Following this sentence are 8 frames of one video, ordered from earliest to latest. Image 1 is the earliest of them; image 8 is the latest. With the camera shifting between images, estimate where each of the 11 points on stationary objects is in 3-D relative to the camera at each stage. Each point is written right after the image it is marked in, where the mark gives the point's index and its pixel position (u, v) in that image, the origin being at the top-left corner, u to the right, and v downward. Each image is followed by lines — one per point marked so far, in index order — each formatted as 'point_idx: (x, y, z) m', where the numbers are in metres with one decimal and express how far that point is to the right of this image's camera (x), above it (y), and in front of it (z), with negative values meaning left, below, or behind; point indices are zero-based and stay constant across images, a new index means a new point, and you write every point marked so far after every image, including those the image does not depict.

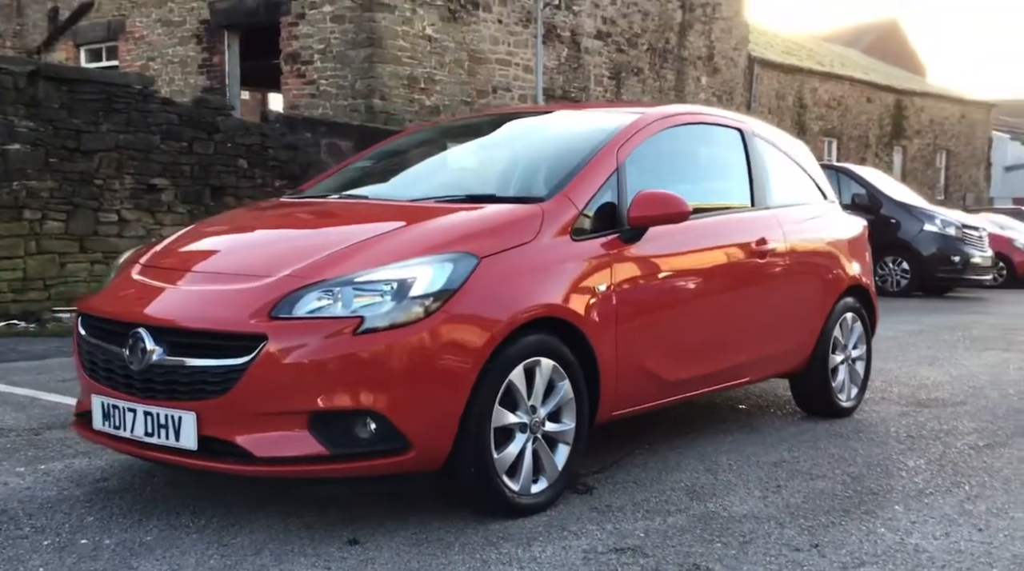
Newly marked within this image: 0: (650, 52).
0: (+2.5, +4.1, +19.0) m
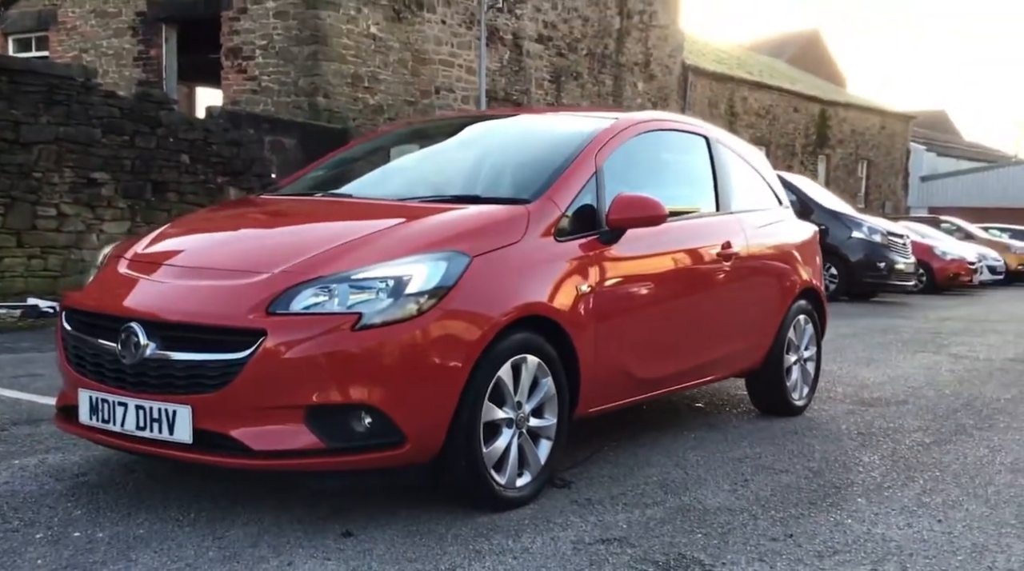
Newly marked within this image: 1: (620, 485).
0: (+1.4, +4.1, +19.2) m
1: (+0.5, -0.8, +4.5) m
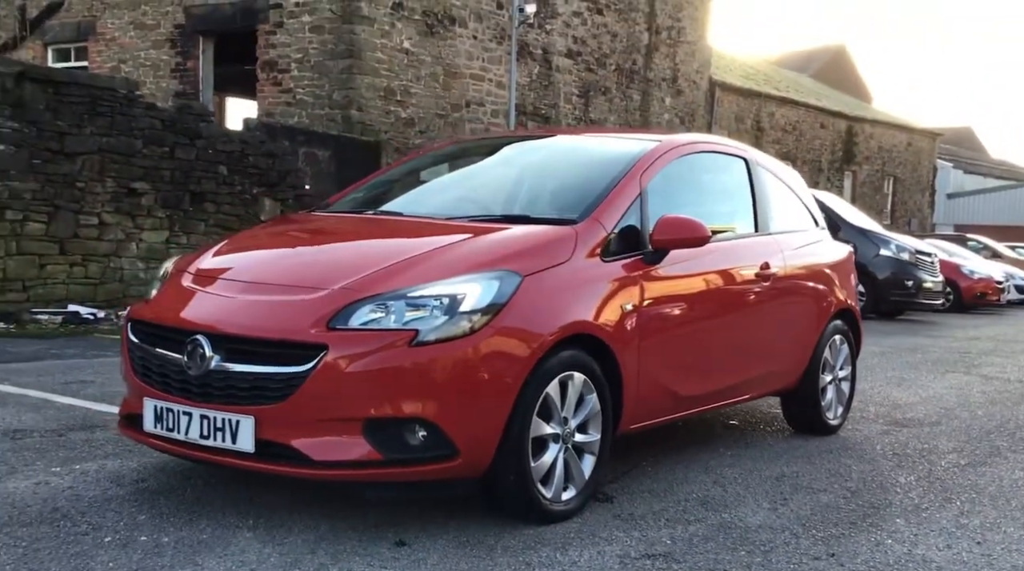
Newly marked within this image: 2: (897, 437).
0: (+1.9, +3.8, +19.3) m
1: (+0.6, -0.9, +4.7) m
2: (+2.3, -0.9, +6.5) m
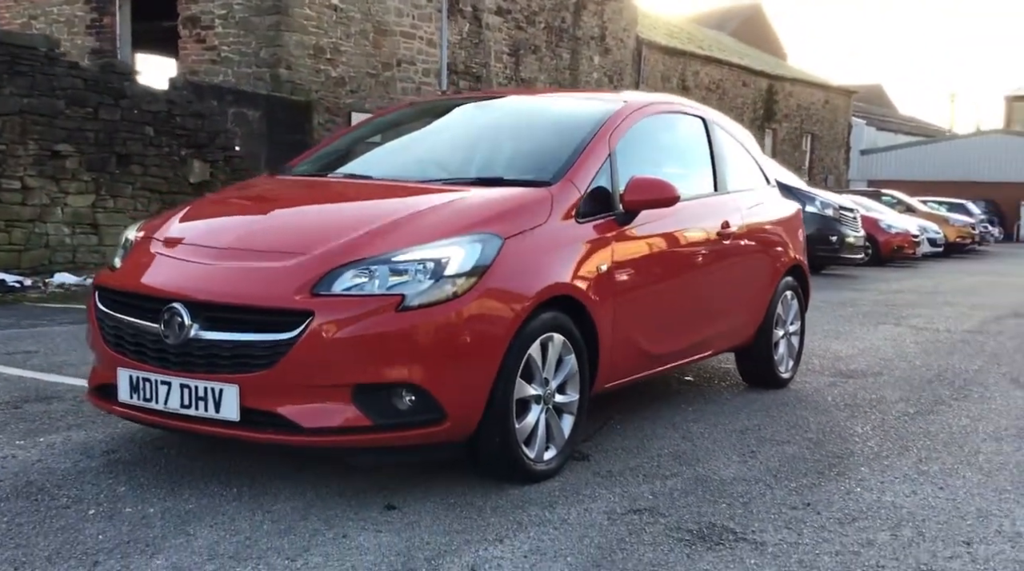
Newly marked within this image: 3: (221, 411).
0: (+0.6, +4.6, +19.3) m
1: (+0.5, -0.8, +4.7) m
2: (+2.1, -0.6, +6.7) m
3: (-1.0, -0.5, +3.9) m
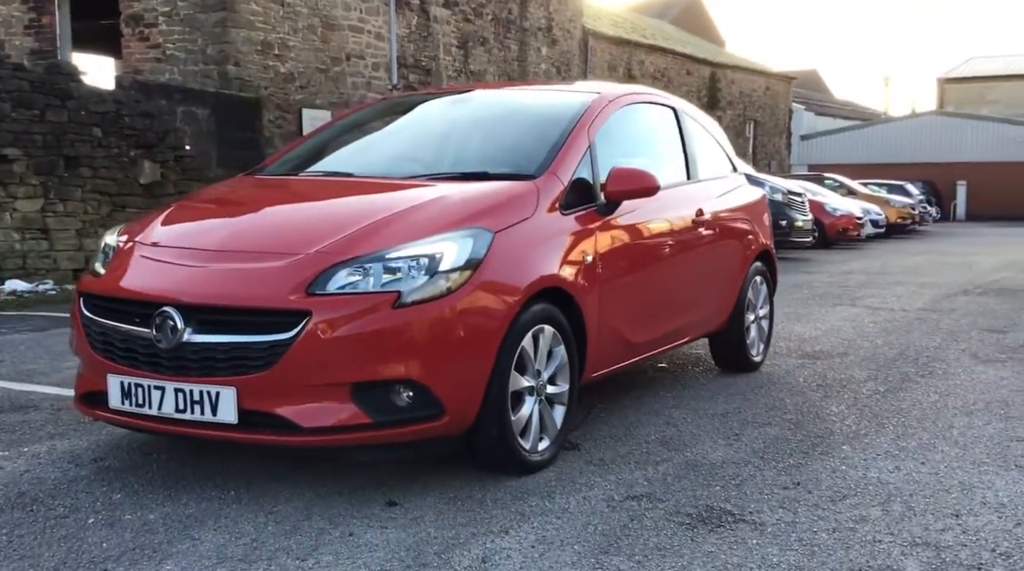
0: (-0.3, +4.7, +19.3) m
1: (+0.5, -0.7, +4.8) m
2: (+1.9, -0.5, +6.8) m
3: (-1.1, -0.5, +3.9) m
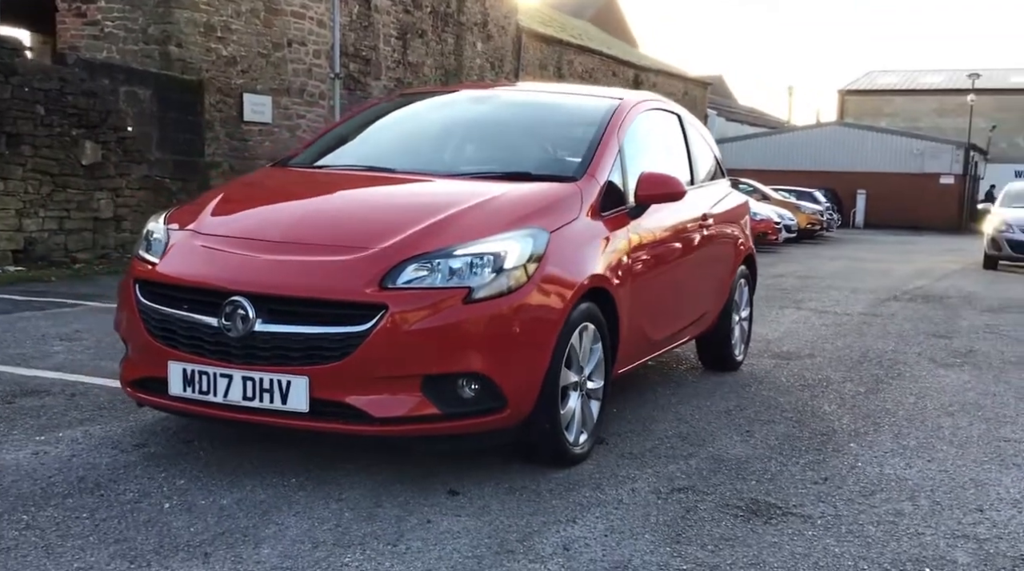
0: (-1.5, +4.8, +19.3) m
1: (+0.6, -0.7, +5.0) m
2: (+1.8, -0.6, +7.1) m
3: (-0.8, -0.4, +3.9) m
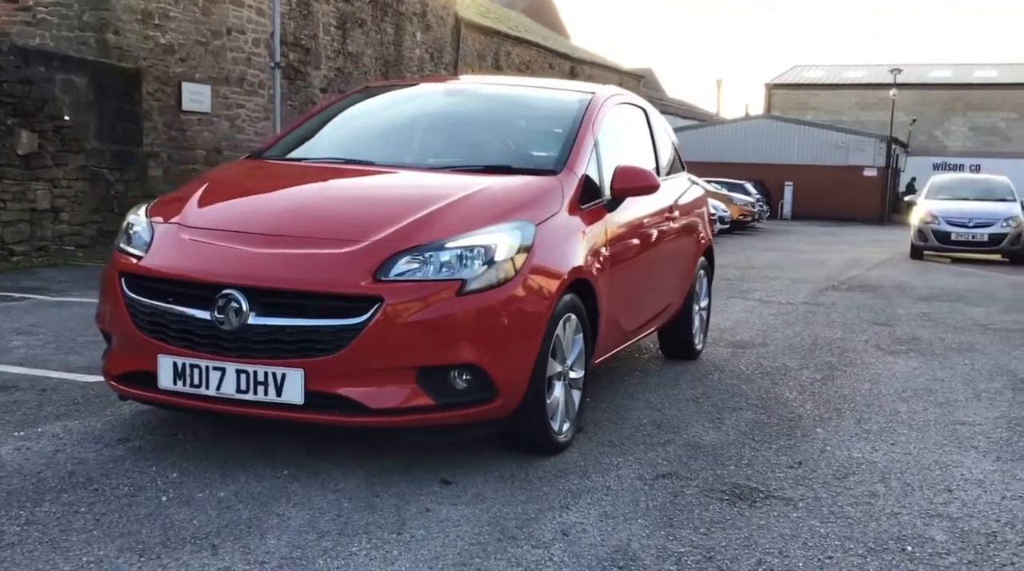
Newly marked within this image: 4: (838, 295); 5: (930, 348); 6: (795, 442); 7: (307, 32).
0: (-2.5, +5.0, +19.2) m
1: (+0.5, -0.7, +5.1) m
2: (+1.6, -0.5, +7.3) m
3: (-0.8, -0.4, +3.9) m
4: (+3.5, -0.1, +11.7) m
5: (+3.2, -0.5, +8.1) m
6: (+1.3, -0.7, +5.0) m
7: (-3.4, +4.1, +17.4) m
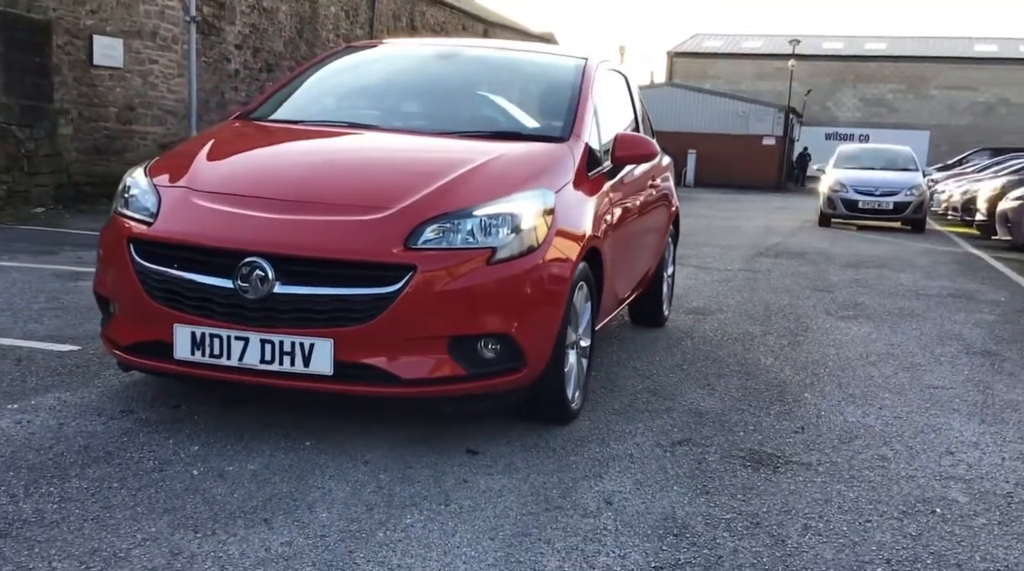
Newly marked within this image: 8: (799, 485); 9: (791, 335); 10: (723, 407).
0: (-3.9, +5.6, +18.6) m
1: (+0.5, -0.5, +5.1) m
2: (+1.4, -0.3, +7.4) m
3: (-0.7, -0.3, +3.8) m
4: (+2.8, +0.3, +11.9) m
5: (+2.8, -0.2, +8.4) m
6: (+1.3, -0.6, +5.1) m
7: (-4.6, +4.7, +16.8) m
8: (+1.0, -0.7, +3.9) m
9: (+1.8, -0.3, +7.1) m
10: (+1.0, -0.6, +5.0) m
